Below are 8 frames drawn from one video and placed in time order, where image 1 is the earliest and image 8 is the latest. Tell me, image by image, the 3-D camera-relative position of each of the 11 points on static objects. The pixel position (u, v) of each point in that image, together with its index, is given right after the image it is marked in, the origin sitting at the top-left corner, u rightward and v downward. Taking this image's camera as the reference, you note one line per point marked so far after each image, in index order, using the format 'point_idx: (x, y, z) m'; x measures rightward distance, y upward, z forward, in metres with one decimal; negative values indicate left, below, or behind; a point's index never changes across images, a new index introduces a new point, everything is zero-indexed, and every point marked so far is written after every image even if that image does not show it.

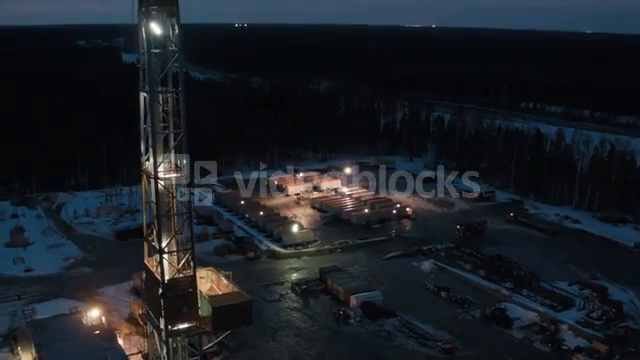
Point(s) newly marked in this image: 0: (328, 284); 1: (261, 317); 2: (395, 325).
0: (+0.2, -2.0, +15.4) m
1: (-1.0, -2.4, +14.1) m
2: (+1.3, -2.5, +13.7) m
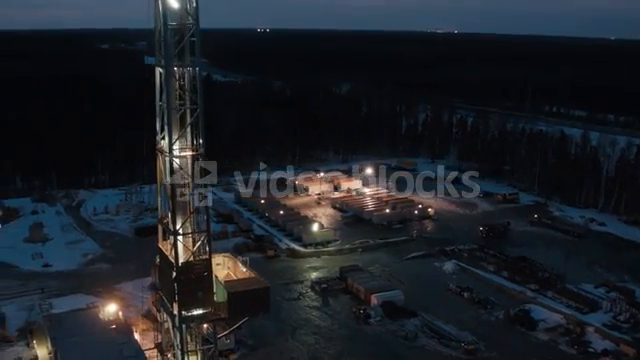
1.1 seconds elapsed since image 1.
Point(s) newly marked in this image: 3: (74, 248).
0: (+0.5, -2.0, +15.2) m
1: (-0.7, -2.3, +13.9) m
2: (+1.6, -2.4, +13.4) m
3: (-5.5, -1.5, +18.0) m
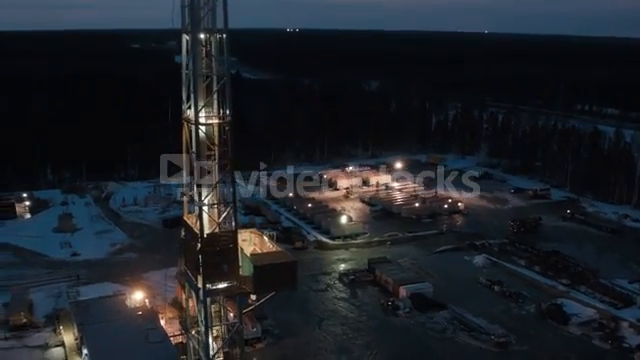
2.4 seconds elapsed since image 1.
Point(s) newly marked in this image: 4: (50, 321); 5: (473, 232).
0: (+1.1, -1.8, +15.0) m
1: (-0.2, -2.1, +13.7) m
2: (+2.1, -2.3, +13.2) m
3: (-4.9, -1.3, +18.0) m
4: (-4.4, -2.3, +13.0) m
5: (+3.6, -1.2, +18.7) m
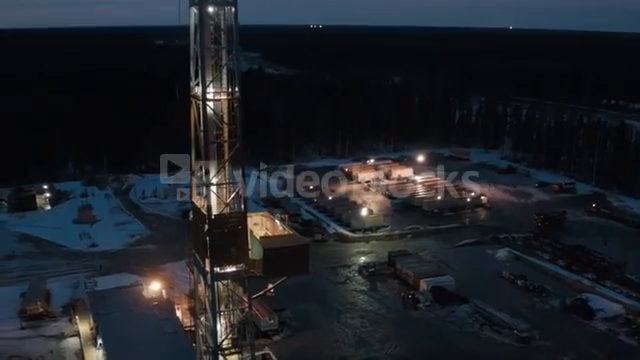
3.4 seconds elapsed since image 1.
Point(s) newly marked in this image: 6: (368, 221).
0: (+1.4, -1.6, +14.7) m
1: (+0.1, -2.0, +13.5) m
2: (+2.4, -2.1, +12.9) m
3: (-4.4, -1.1, +17.9) m
4: (-4.1, -2.1, +12.9) m
5: (+4.0, -1.1, +18.3) m
6: (+1.1, -0.9, +17.8) m
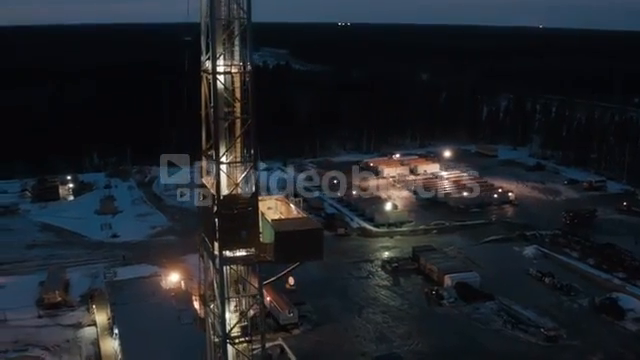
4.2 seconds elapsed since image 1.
0: (+1.8, -1.5, +14.4) m
1: (+0.5, -1.8, +13.2) m
2: (+2.7, -2.0, +12.5) m
3: (-3.9, -0.9, +17.8) m
4: (-3.7, -1.9, +12.8) m
5: (+4.6, -1.0, +17.9) m
6: (+1.6, -0.8, +17.5) m
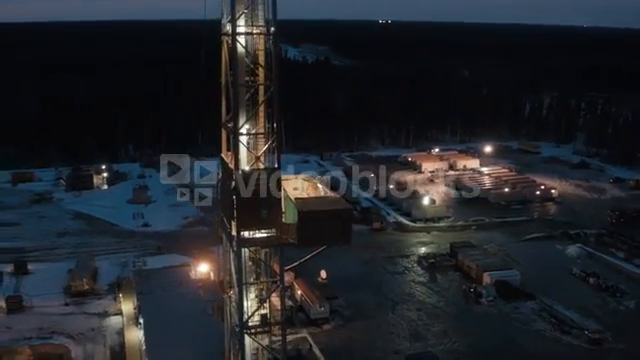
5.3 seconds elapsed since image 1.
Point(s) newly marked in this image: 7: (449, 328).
0: (+2.4, -1.4, +13.9) m
1: (+1.0, -1.7, +12.8) m
2: (+3.2, -1.9, +12.0) m
3: (-3.1, -0.7, +17.5) m
4: (-3.2, -1.7, +12.5) m
5: (+5.3, -0.9, +17.3) m
6: (+2.3, -0.7, +16.9) m
7: (+1.8, -2.1, +11.2) m
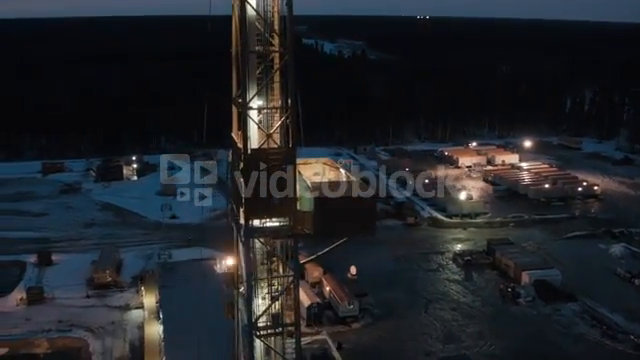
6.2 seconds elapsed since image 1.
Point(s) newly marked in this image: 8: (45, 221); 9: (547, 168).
0: (+2.9, -1.3, +13.2) m
1: (+1.4, -1.6, +12.2) m
2: (+3.6, -1.8, +11.3) m
3: (-2.5, -0.5, +17.1) m
4: (-2.8, -1.5, +12.1) m
5: (+6.0, -0.8, +16.5) m
6: (+3.0, -0.5, +16.3) m
7: (+2.2, -2.0, +10.6) m
8: (-5.5, -0.8, +16.0) m
9: (+5.6, +0.3, +20.0) m
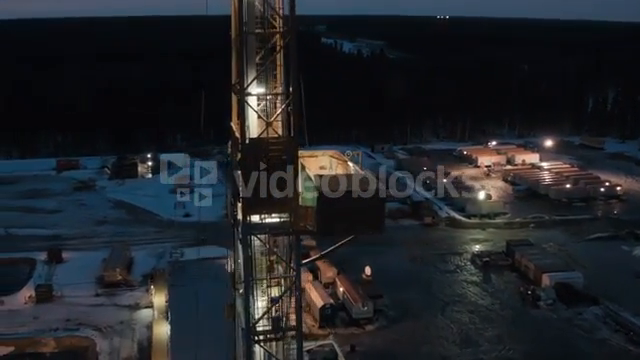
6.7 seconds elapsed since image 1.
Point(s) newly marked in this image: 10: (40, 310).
0: (+3.1, -1.3, +12.9) m
1: (+1.6, -1.6, +11.9) m
2: (+3.8, -1.8, +10.9) m
3: (-2.1, -0.4, +16.9) m
4: (-2.6, -1.5, +11.9) m
5: (+6.3, -0.8, +16.1) m
6: (+3.3, -0.5, +16.0) m
7: (+2.3, -2.0, +10.3) m
8: (-5.2, -0.7, +15.8) m
9: (+6.0, +0.3, +19.6) m
10: (-3.7, -1.7, +10.7) m
